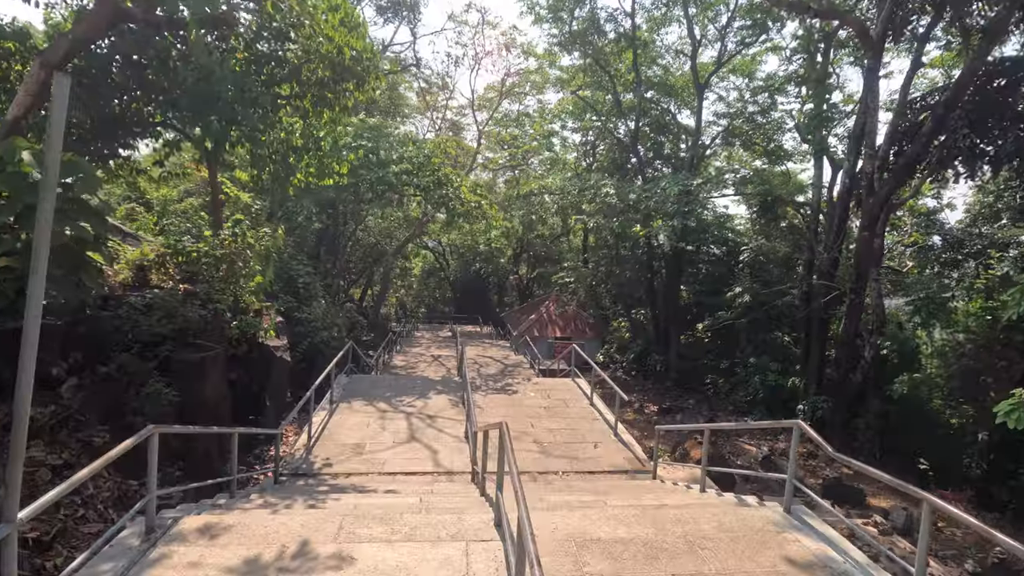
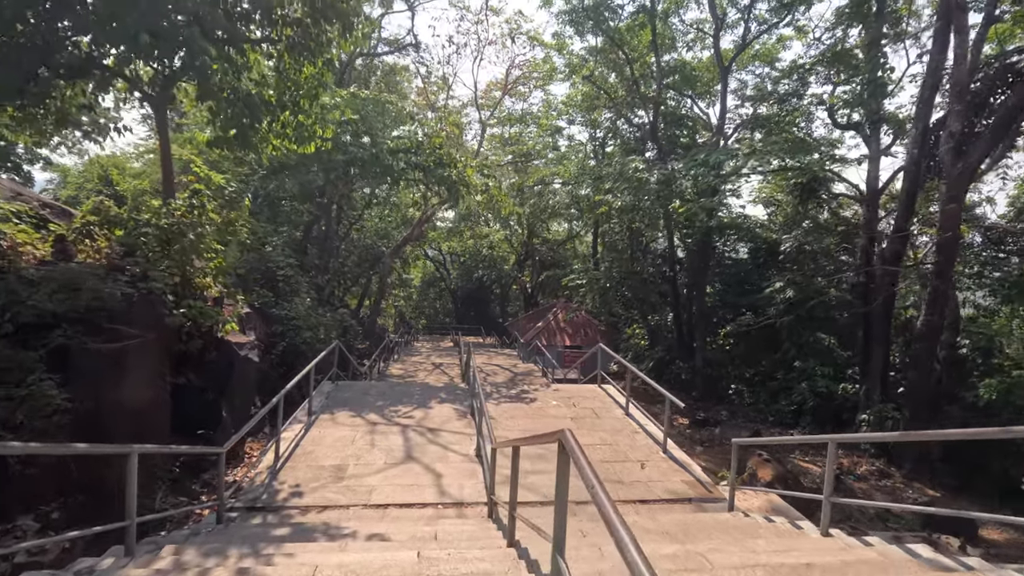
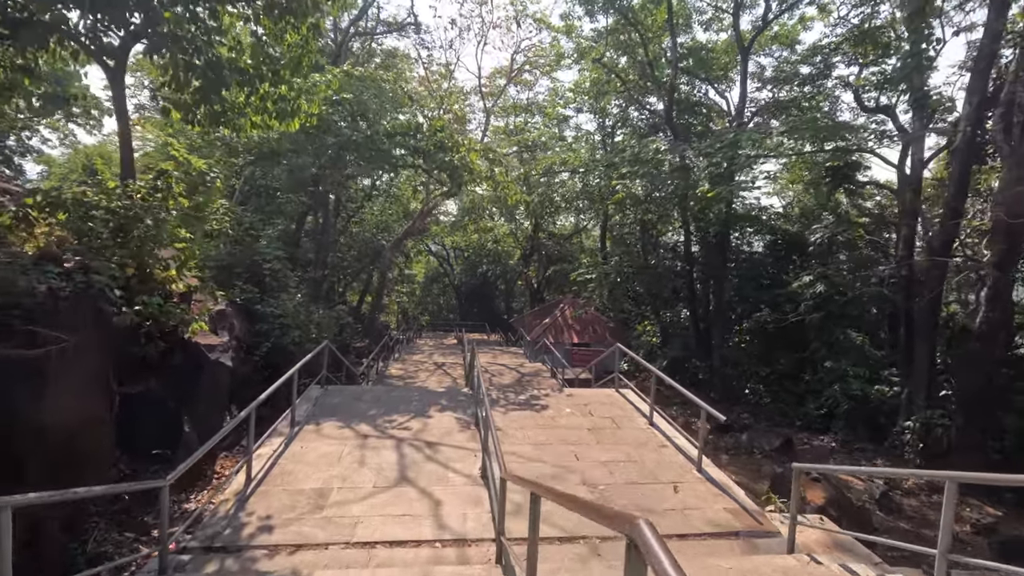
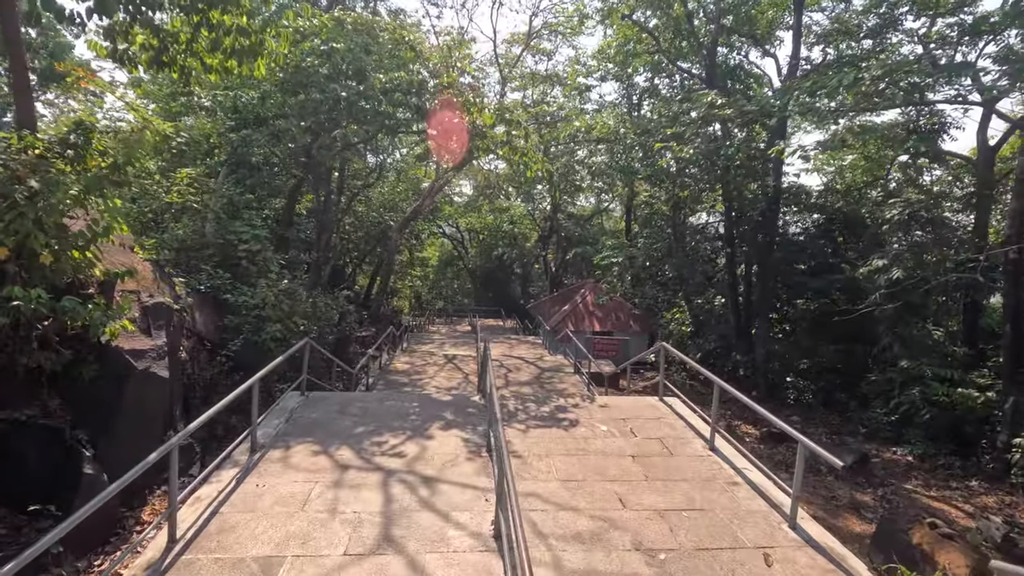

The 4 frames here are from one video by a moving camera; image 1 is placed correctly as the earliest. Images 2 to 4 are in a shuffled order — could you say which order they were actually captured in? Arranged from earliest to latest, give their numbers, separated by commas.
2, 3, 4
